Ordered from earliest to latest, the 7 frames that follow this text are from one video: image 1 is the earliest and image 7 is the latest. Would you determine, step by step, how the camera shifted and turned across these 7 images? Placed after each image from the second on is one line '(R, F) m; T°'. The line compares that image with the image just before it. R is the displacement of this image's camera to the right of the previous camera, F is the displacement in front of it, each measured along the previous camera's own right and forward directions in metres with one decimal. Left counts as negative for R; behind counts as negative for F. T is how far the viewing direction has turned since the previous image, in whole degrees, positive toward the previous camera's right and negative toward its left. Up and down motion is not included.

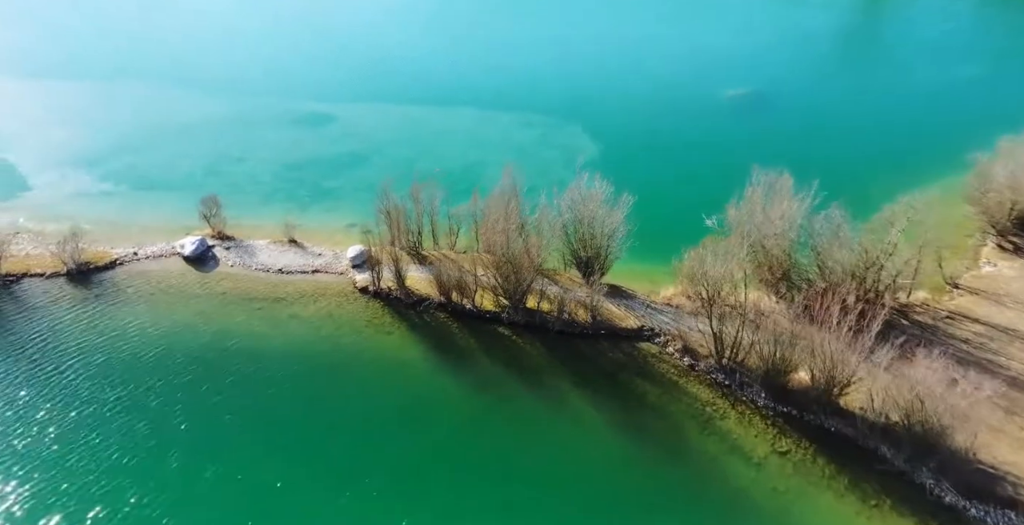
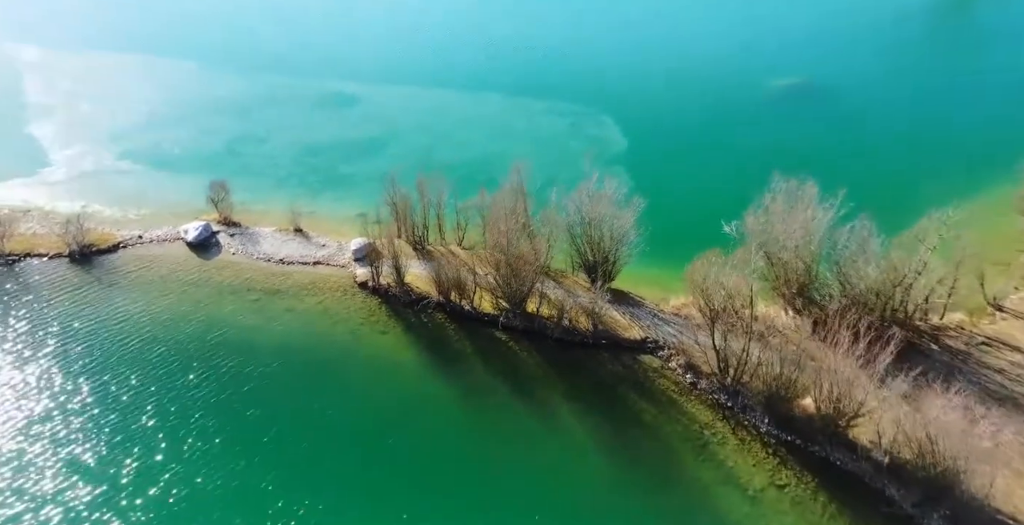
(+1.1, +1.0) m; -2°
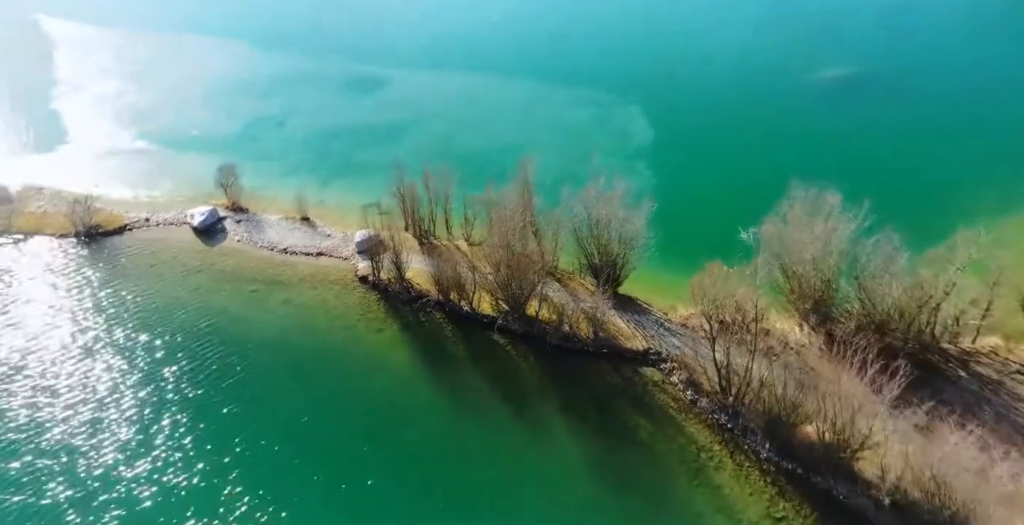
(+1.0, +0.9) m; -2°
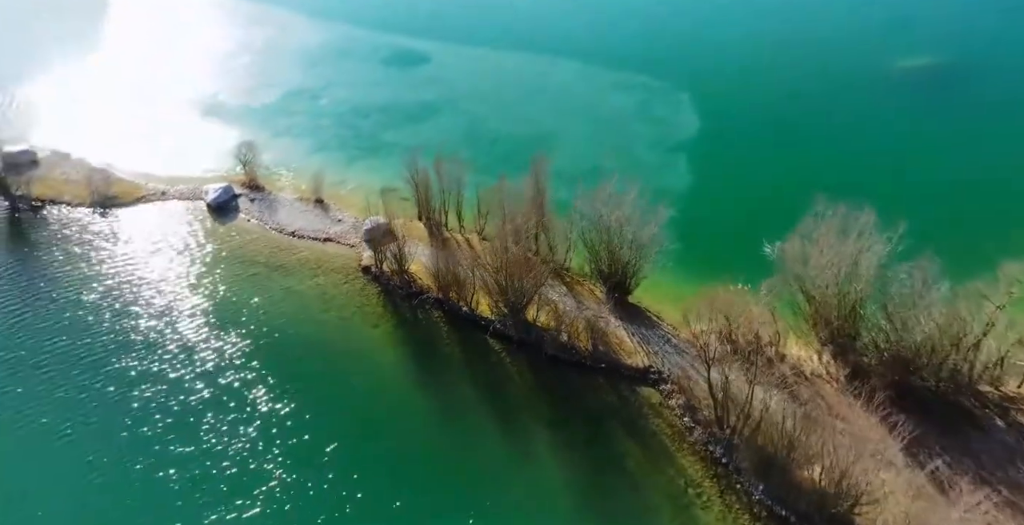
(+1.5, +1.2) m; -4°
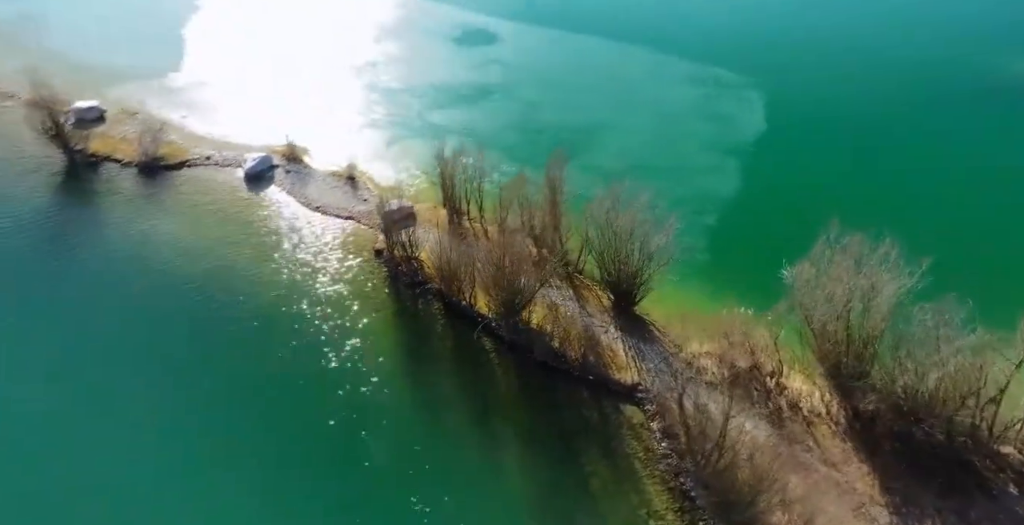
(+2.5, +0.4) m; -6°
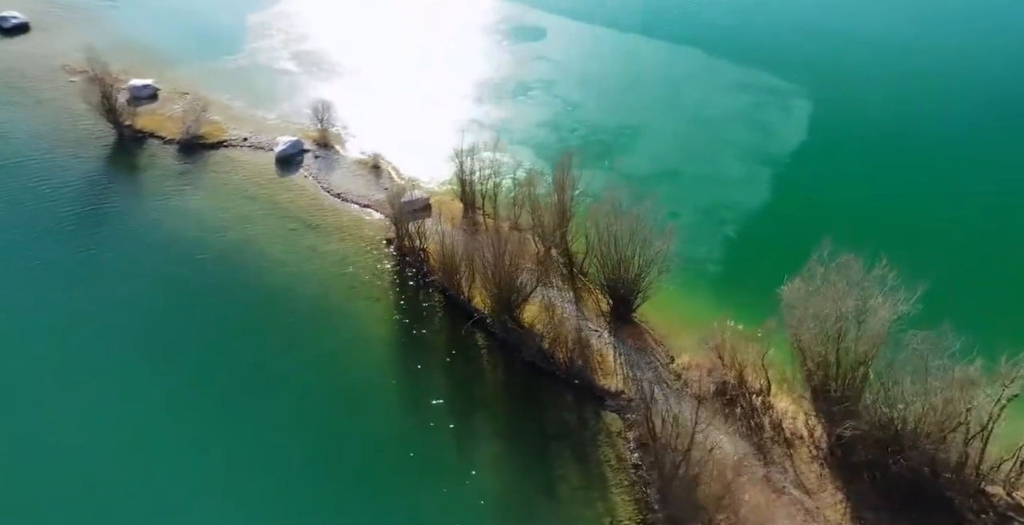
(+2.0, -0.5) m; -4°
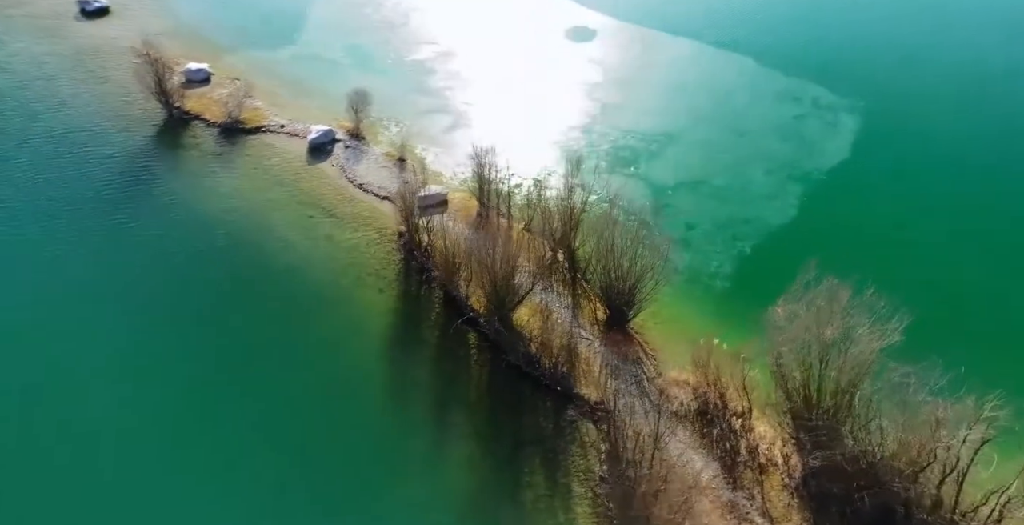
(+2.3, -0.5) m; -5°
